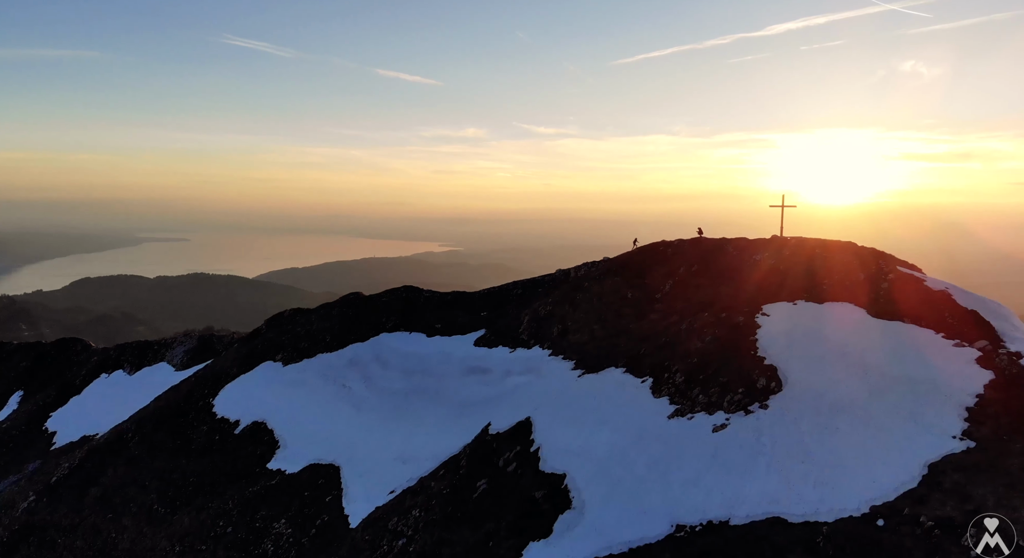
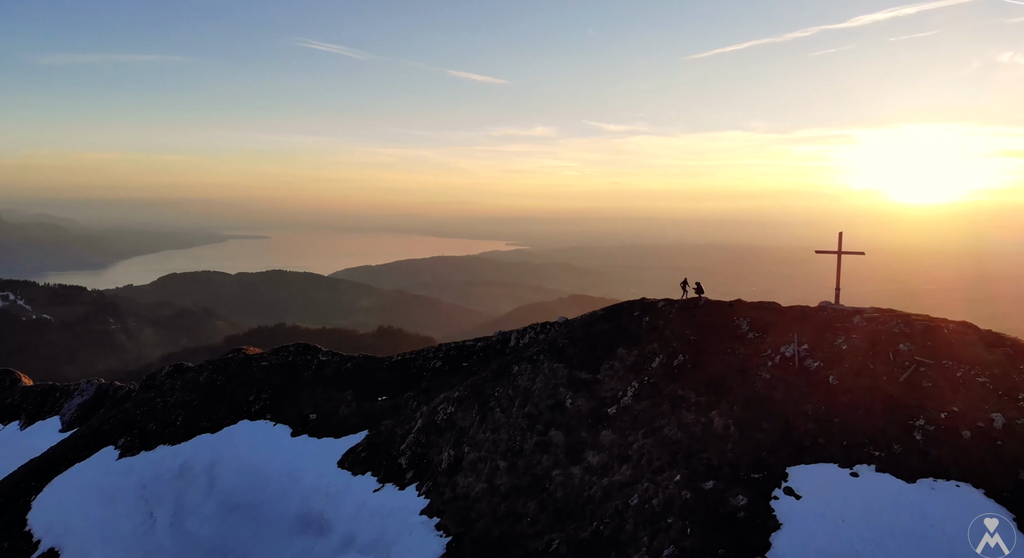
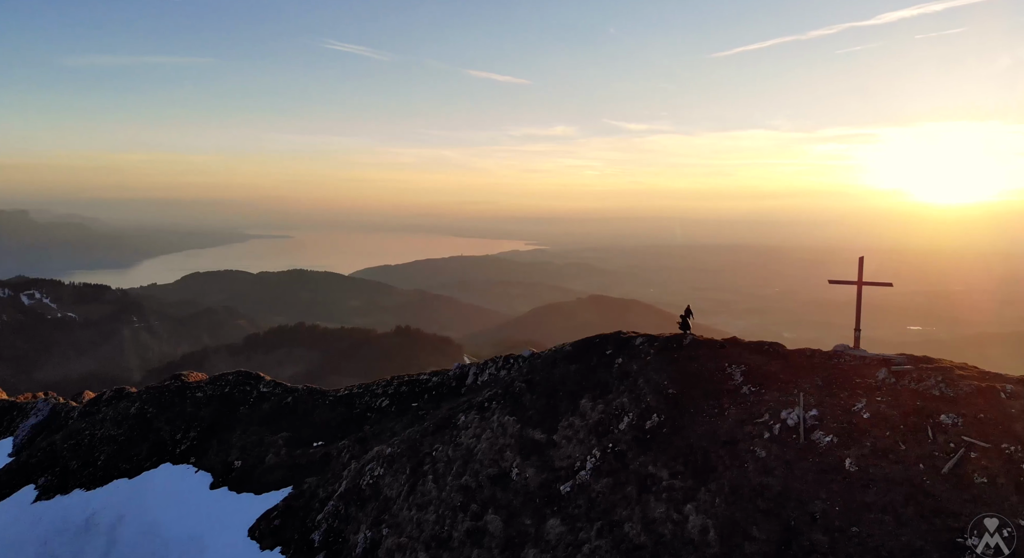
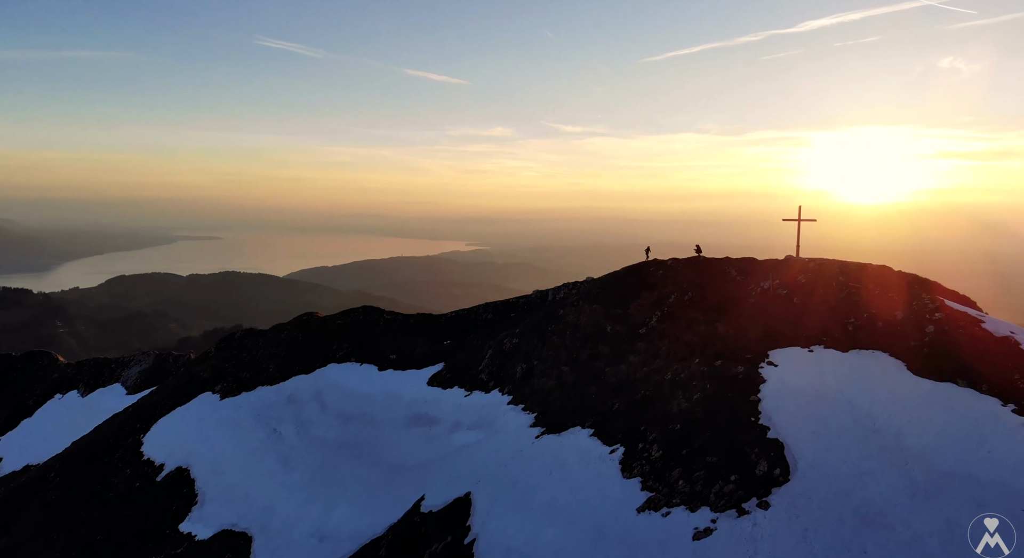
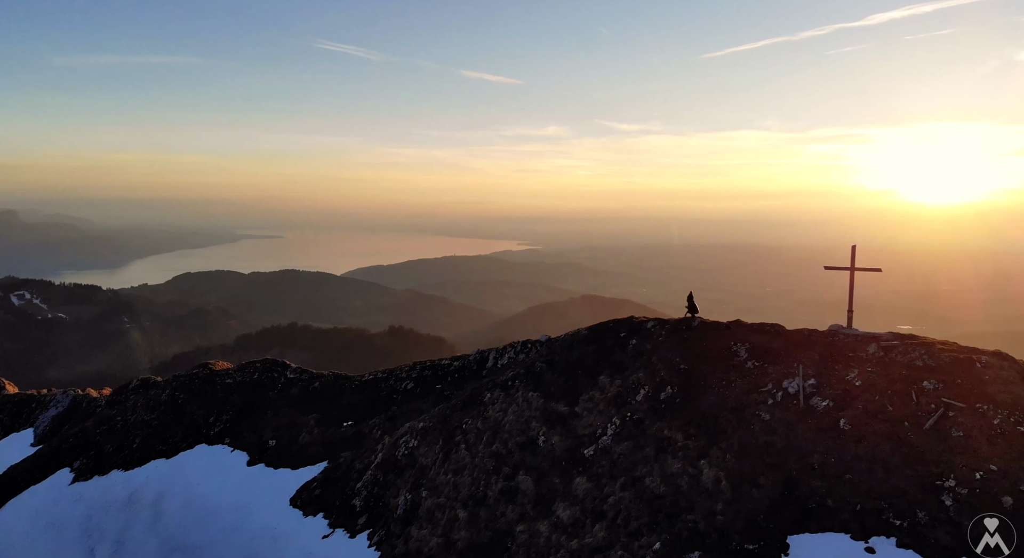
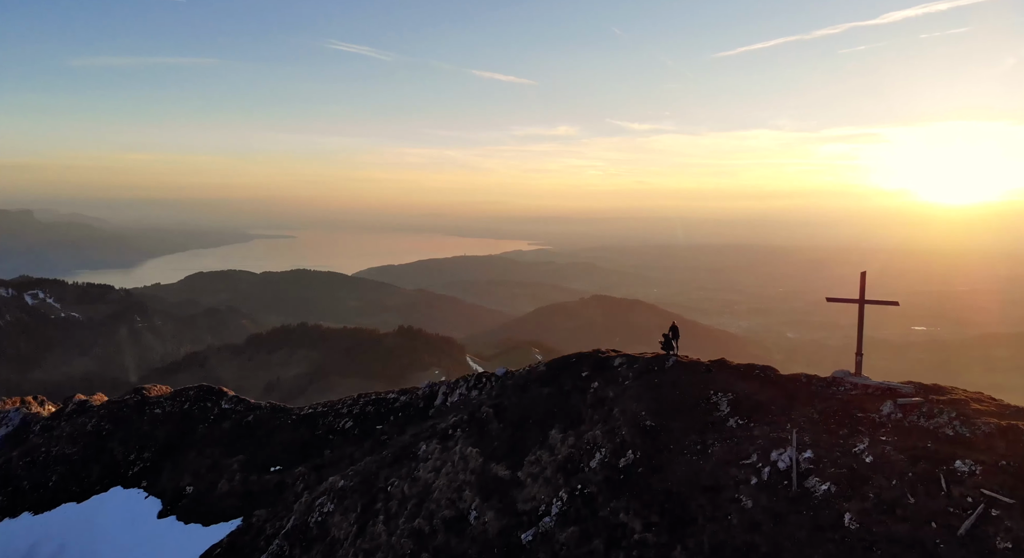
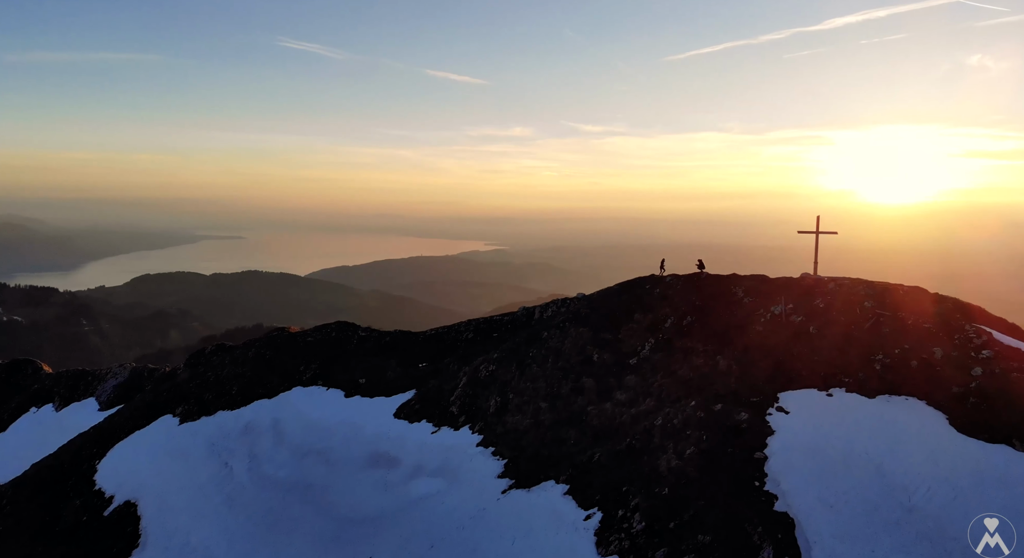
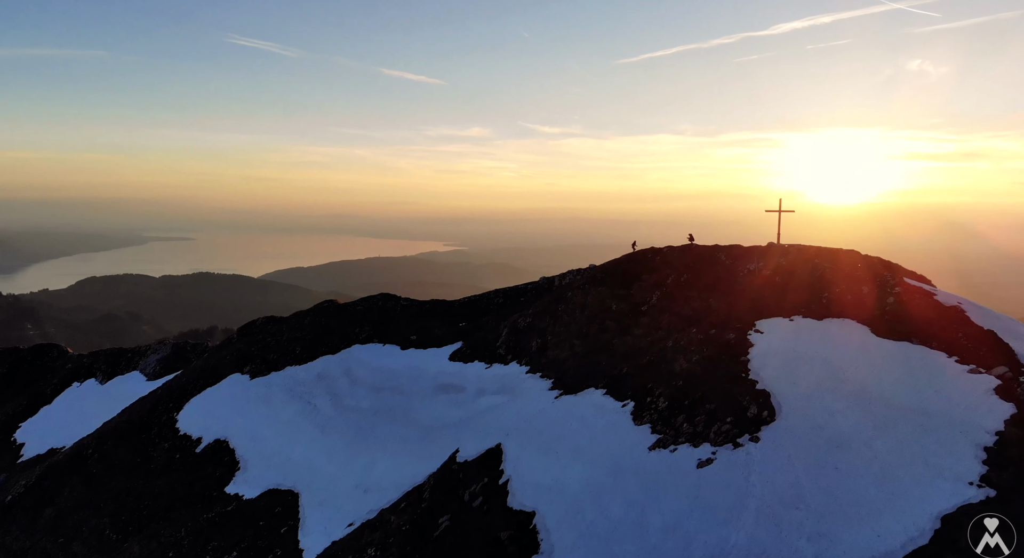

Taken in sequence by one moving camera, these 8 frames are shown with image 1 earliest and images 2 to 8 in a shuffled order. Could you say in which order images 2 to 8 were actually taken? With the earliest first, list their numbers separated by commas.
8, 4, 7, 2, 5, 3, 6
